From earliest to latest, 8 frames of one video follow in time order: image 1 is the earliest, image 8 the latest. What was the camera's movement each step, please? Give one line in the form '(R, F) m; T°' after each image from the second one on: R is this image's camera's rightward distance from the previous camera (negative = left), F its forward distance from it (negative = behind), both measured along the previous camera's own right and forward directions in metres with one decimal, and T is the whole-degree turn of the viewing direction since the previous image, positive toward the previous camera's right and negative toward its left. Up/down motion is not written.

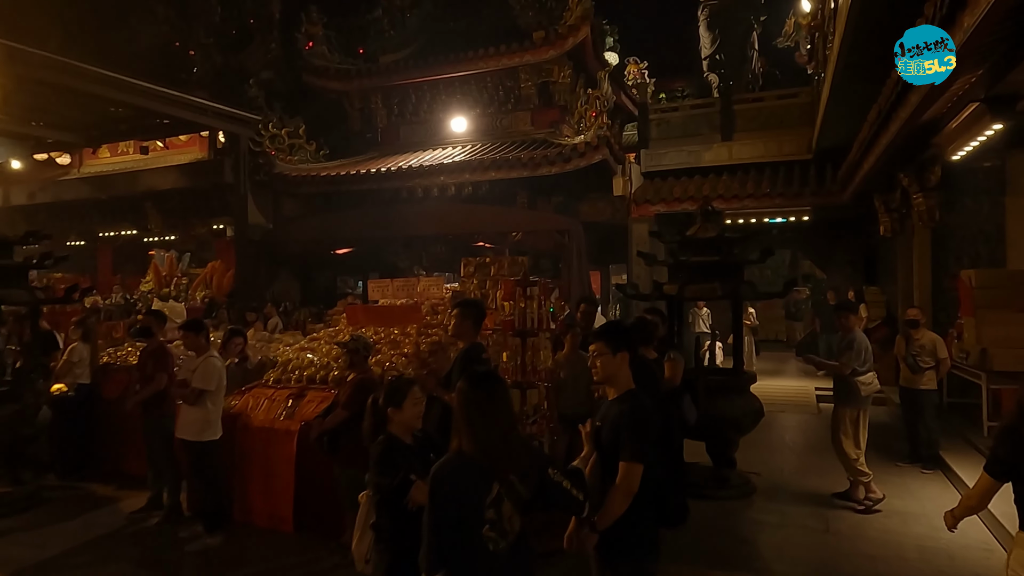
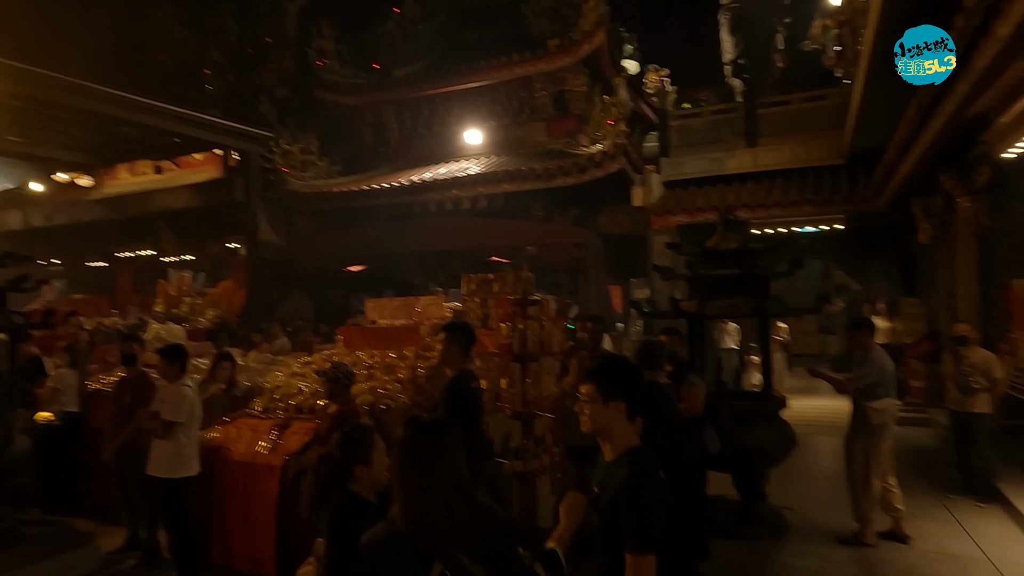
(+0.2, +0.4) m; -2°
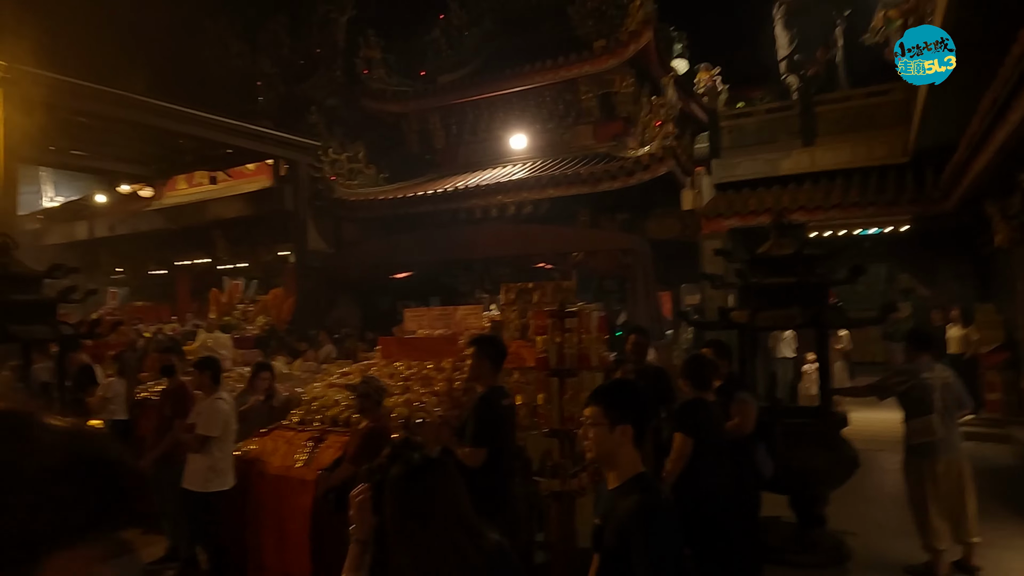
(+0.1, +0.2) m; -4°
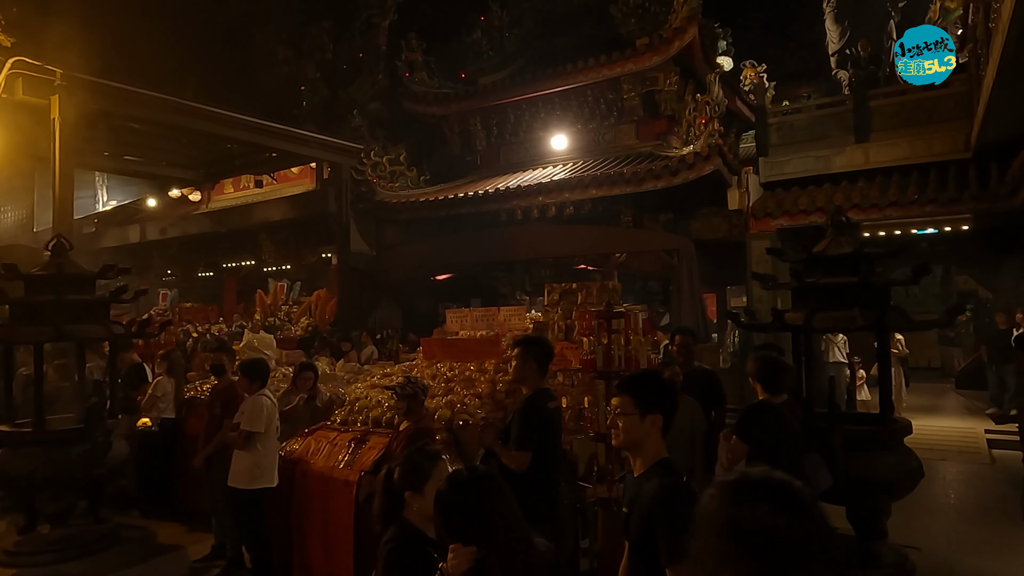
(0.0, +0.1) m; -3°
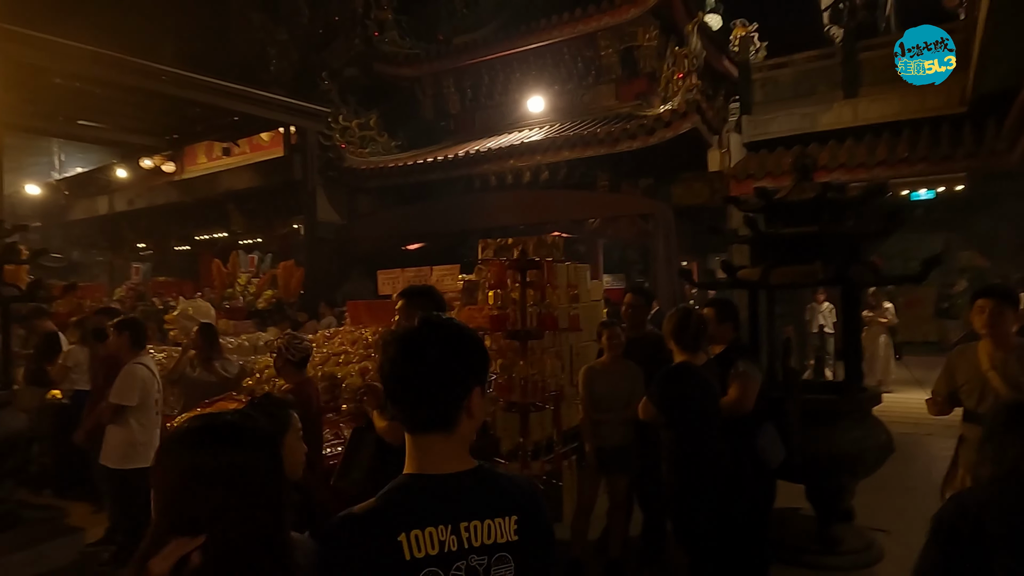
(+0.5, +0.5) m; 0°
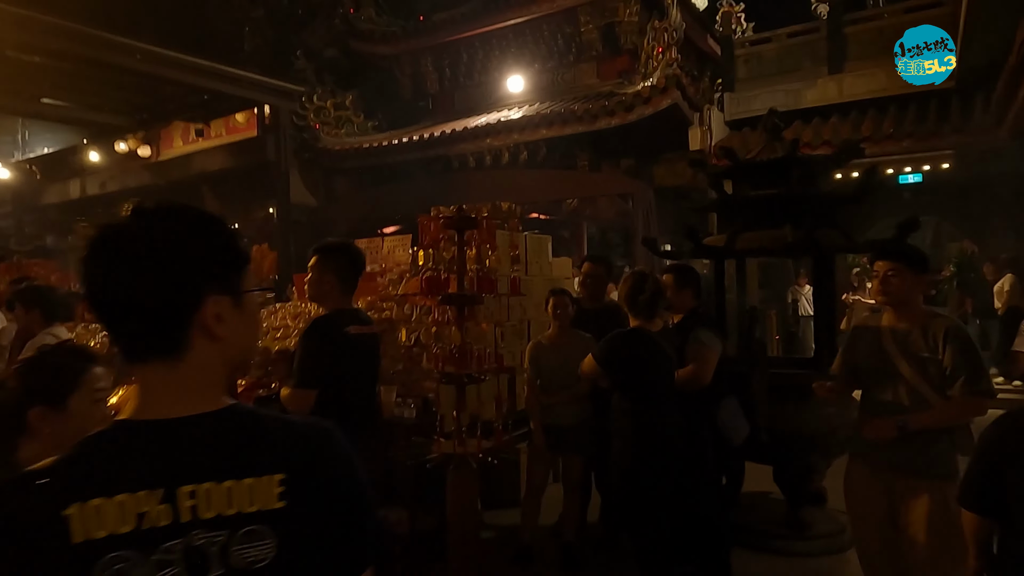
(+0.2, +0.3) m; +1°
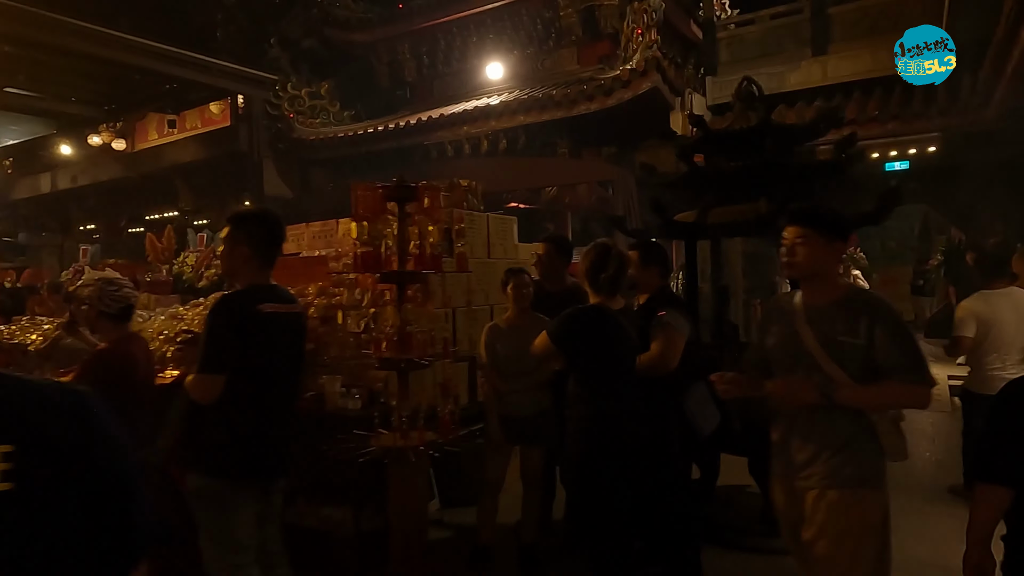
(+0.2, +0.2) m; +1°
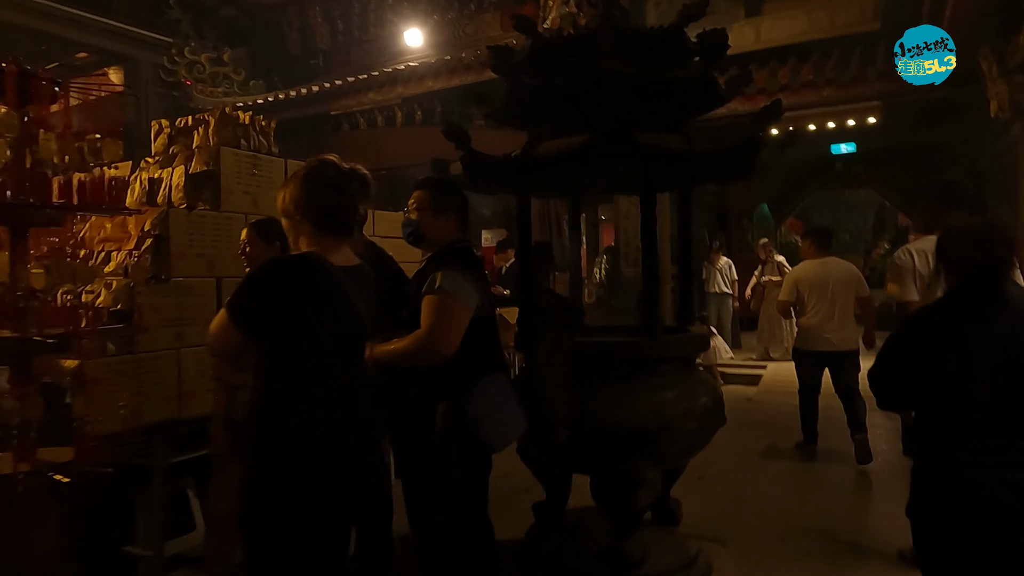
(+0.8, +0.8) m; +2°
